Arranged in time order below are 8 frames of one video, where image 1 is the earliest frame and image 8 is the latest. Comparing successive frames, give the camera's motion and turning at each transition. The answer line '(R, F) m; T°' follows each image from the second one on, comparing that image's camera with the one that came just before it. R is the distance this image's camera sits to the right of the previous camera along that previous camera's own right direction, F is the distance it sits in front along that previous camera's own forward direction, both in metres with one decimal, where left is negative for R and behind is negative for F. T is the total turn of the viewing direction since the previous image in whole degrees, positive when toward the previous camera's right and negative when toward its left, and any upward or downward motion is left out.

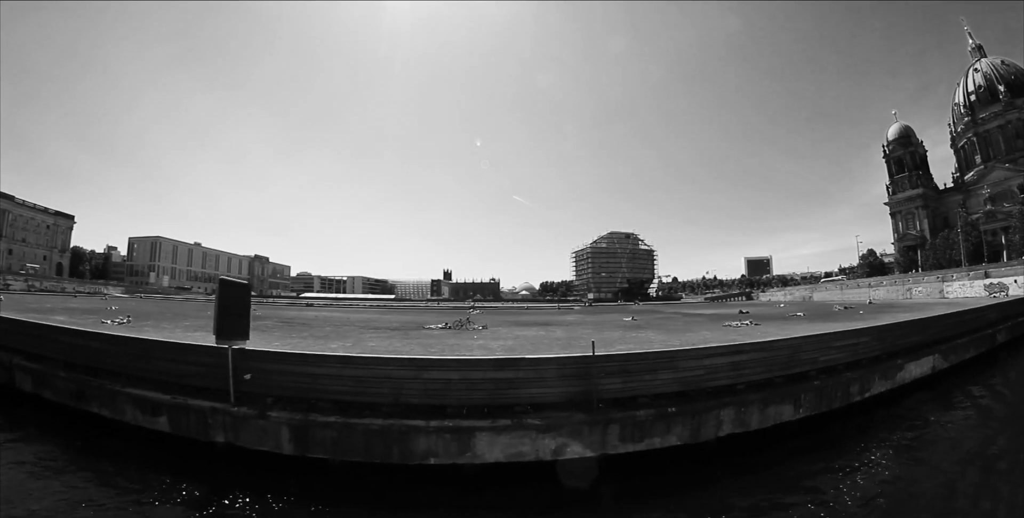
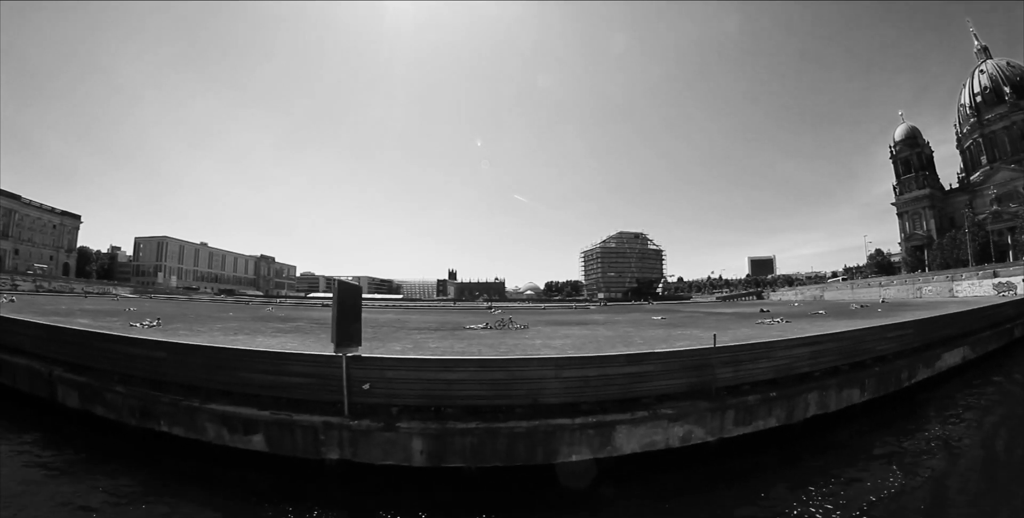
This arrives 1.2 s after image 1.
(-1.6, -0.1) m; 0°
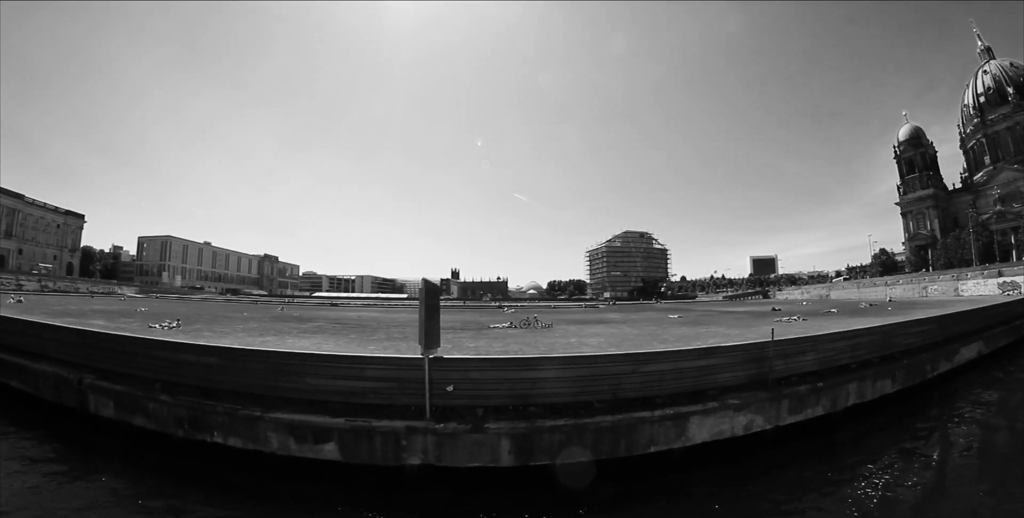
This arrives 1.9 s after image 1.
(-1.0, -0.1) m; 0°
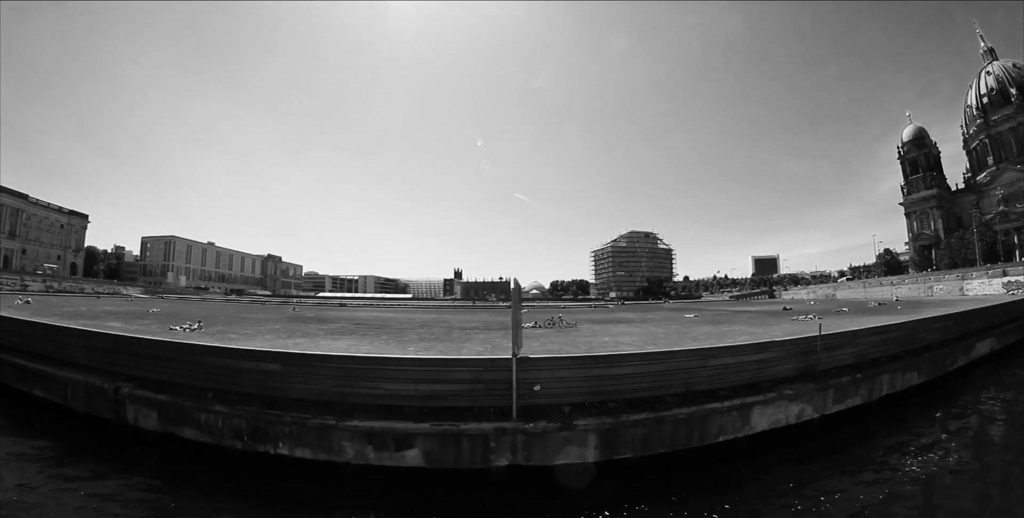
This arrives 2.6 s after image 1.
(-1.0, 0.0) m; 0°
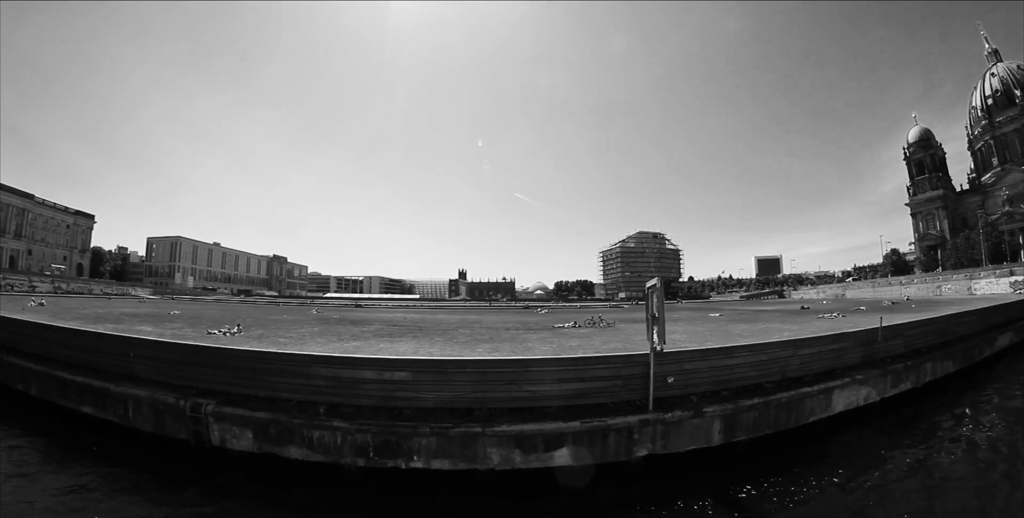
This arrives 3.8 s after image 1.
(-1.6, -0.1) m; 0°
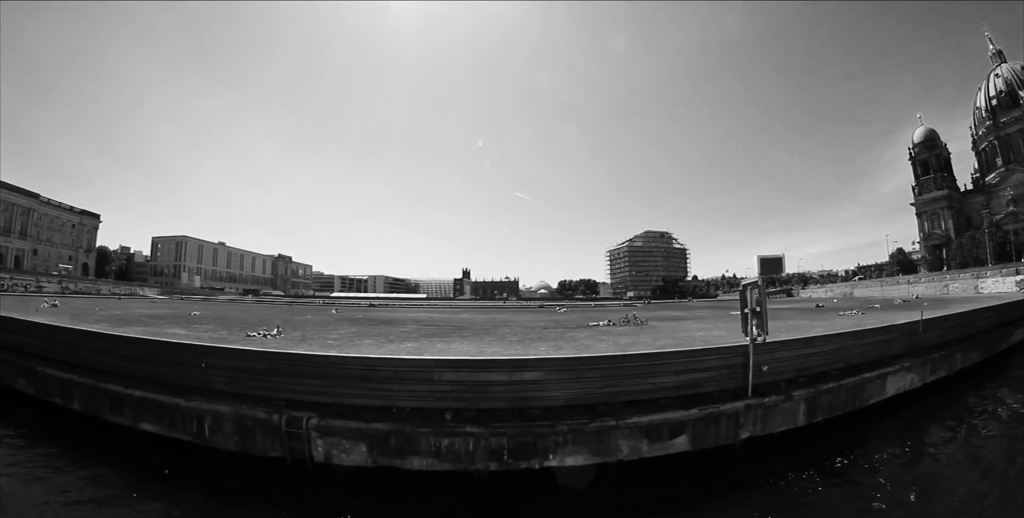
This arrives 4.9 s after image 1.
(-1.4, -0.1) m; 0°
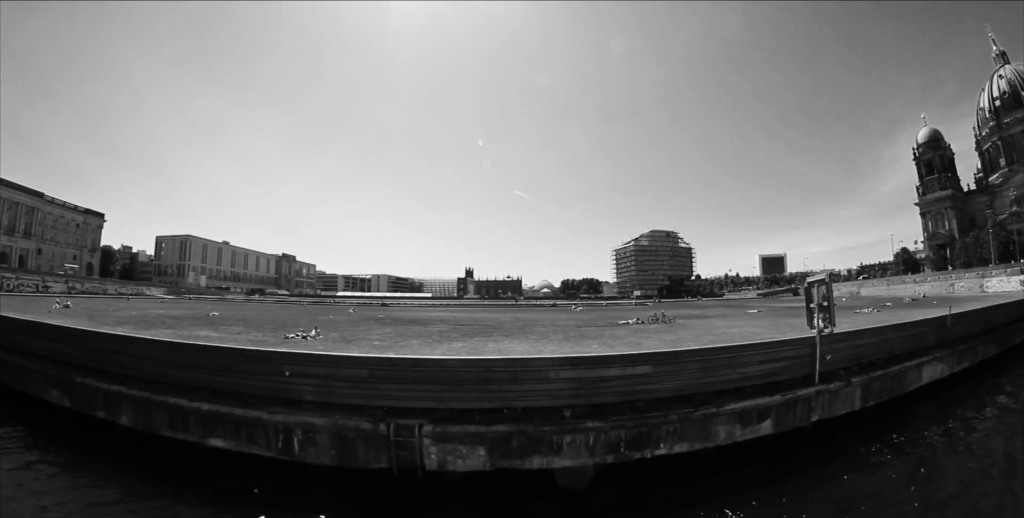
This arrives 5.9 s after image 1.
(-1.3, 0.0) m; 0°
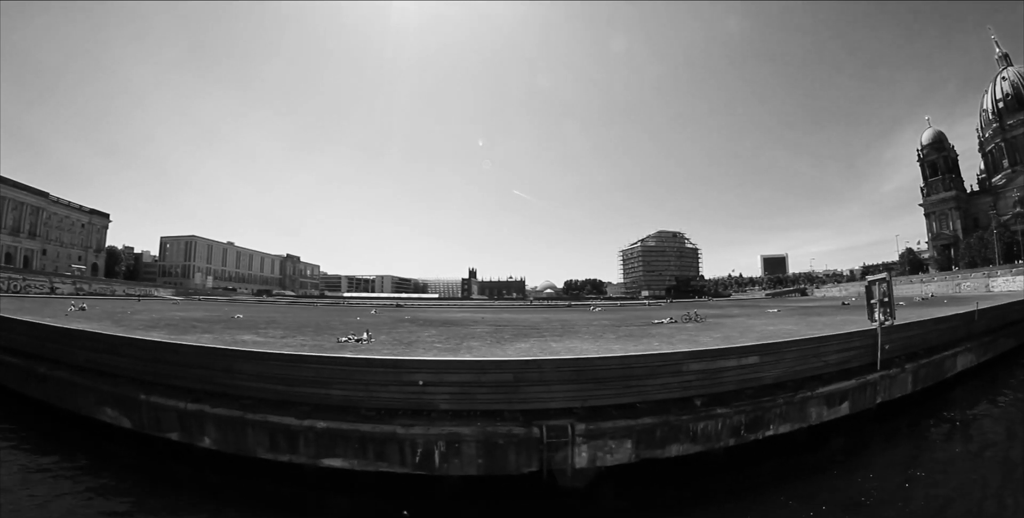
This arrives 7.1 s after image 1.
(-1.5, 0.0) m; +1°
